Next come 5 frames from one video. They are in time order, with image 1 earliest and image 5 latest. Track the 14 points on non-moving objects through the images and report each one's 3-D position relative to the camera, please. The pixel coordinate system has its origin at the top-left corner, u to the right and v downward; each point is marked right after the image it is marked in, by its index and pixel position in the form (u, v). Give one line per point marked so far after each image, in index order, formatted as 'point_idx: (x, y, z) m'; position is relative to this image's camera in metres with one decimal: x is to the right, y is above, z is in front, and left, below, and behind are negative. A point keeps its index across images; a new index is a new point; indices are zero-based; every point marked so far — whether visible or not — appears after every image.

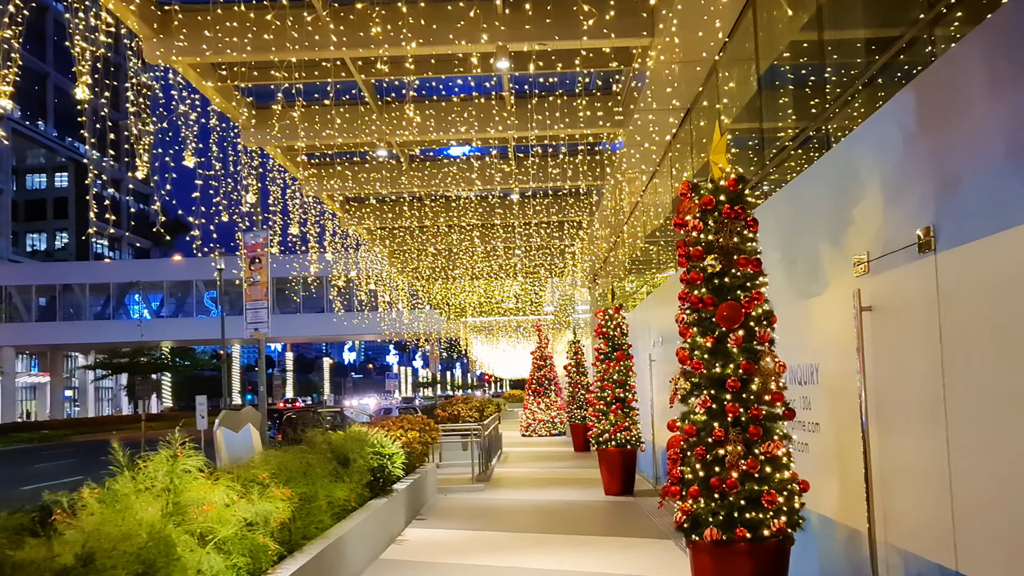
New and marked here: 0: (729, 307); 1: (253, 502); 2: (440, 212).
0: (+1.2, -0.1, +4.9) m
1: (-1.7, -1.4, +5.5) m
2: (-1.4, +1.5, +16.7) m
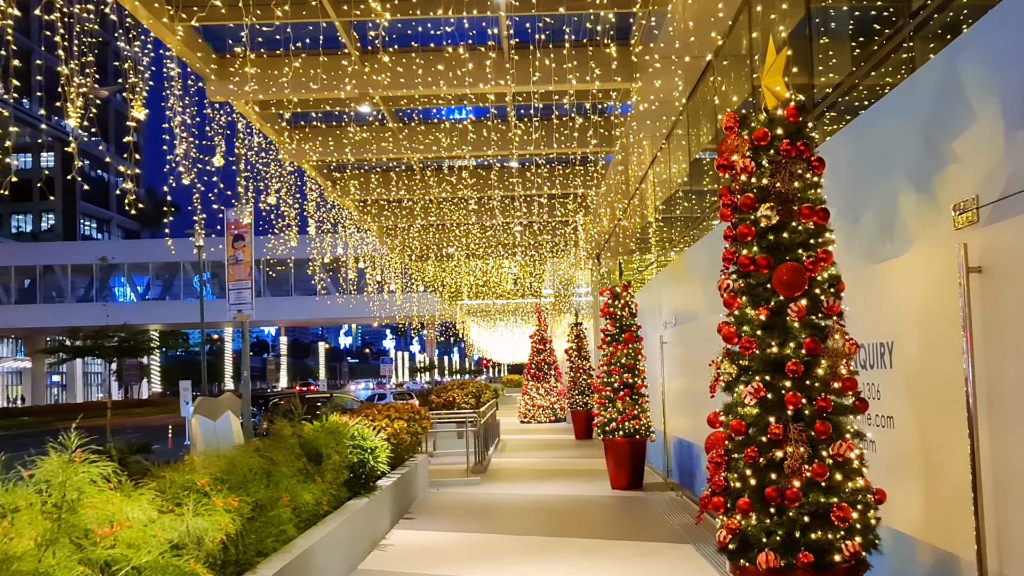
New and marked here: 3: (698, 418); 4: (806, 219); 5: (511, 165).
0: (+1.2, +0.1, +3.8) m
1: (-1.7, -1.2, +4.4) m
2: (-1.4, +1.9, +15.5) m
3: (+2.1, -1.4, +9.6) m
4: (+1.3, +0.3, +3.9) m
5: (0.0, +2.1, +14.8) m
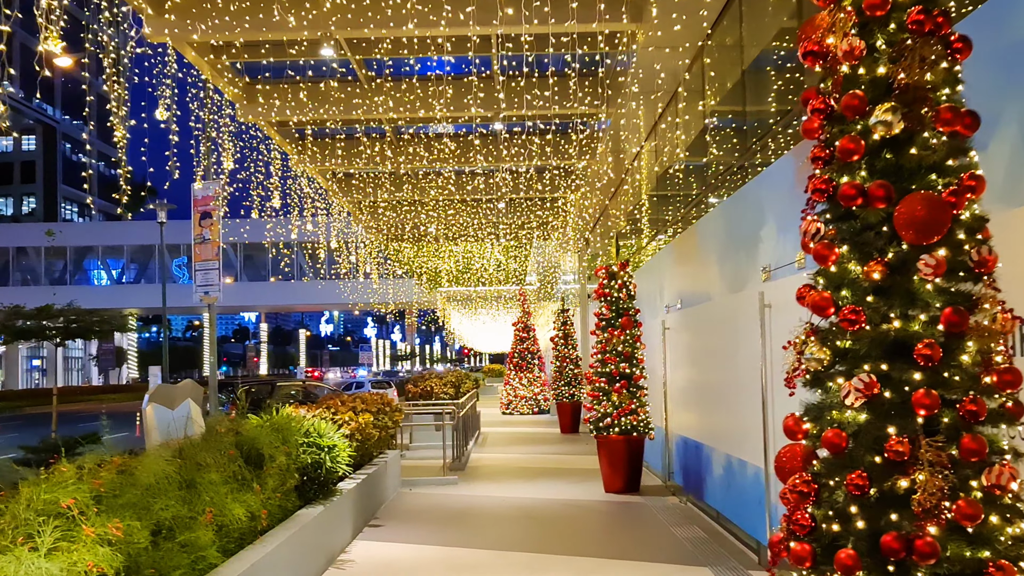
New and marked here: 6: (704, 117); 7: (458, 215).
0: (+1.2, +0.3, +2.5) m
1: (-1.7, -1.0, +3.0) m
2: (-1.6, +2.2, +14.1) m
3: (+1.9, -1.2, +8.3) m
4: (+1.3, +0.5, +2.5) m
5: (-0.2, +2.4, +13.4) m
6: (+2.0, +1.7, +8.8) m
7: (-1.2, +1.7, +19.7) m
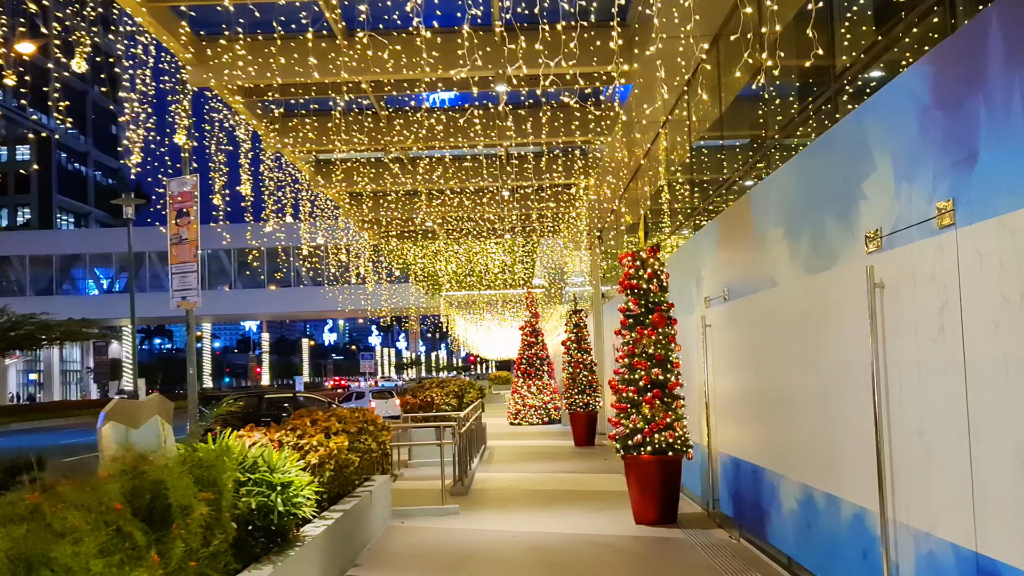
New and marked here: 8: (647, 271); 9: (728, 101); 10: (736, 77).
0: (+1.2, +0.4, +0.7) m
1: (-1.7, -0.8, +1.3) m
2: (-1.6, +2.2, +12.4) m
3: (+2.0, -1.1, +6.5) m
4: (+1.3, +0.6, +0.8) m
5: (-0.2, +2.5, +11.7) m
6: (+2.0, +1.8, +7.0) m
7: (-1.1, +1.7, +17.9) m
8: (+1.4, +0.2, +9.2) m
9: (+1.9, +1.7, +8.2) m
10: (+2.0, +1.9, +7.8) m
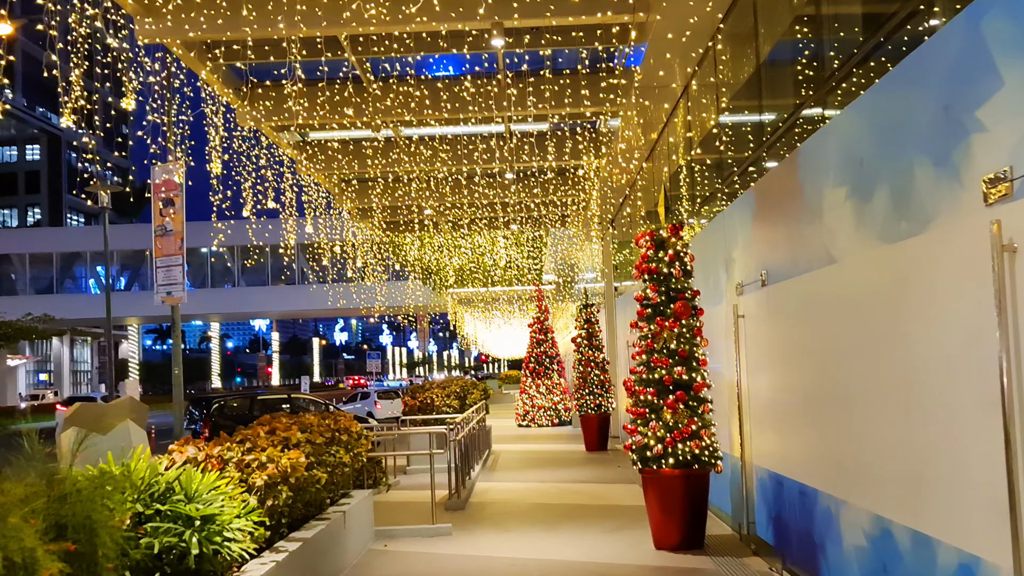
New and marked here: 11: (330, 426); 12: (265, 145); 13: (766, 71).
0: (+1.1, +0.5, -0.6) m
1: (-1.8, -0.7, 0.0) m
2: (-1.5, +2.4, +11.1) m
3: (+1.9, -0.9, +5.2) m
4: (+1.2, +0.8, -0.6) m
5: (-0.2, +2.6, +10.4) m
6: (+2.0, +2.0, +5.7) m
7: (-1.0, +1.8, +16.6) m
8: (+1.4, +0.3, +7.9) m
9: (+1.9, +1.8, +6.8) m
10: (+1.9, +2.0, +6.5) m
11: (-1.6, -1.2, +7.5) m
12: (-3.8, +2.1, +13.1) m
13: (+1.9, +1.7, +6.8) m
